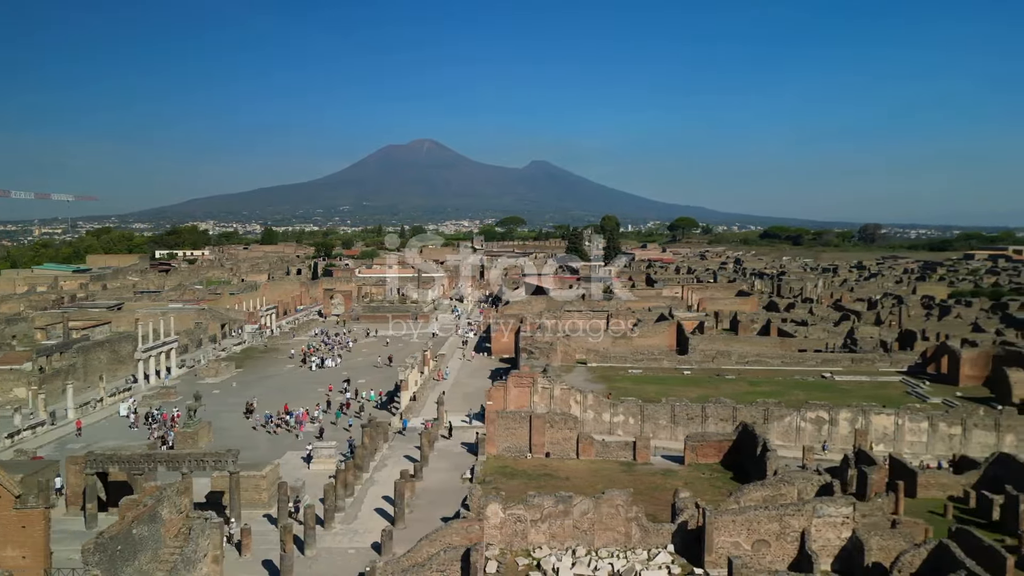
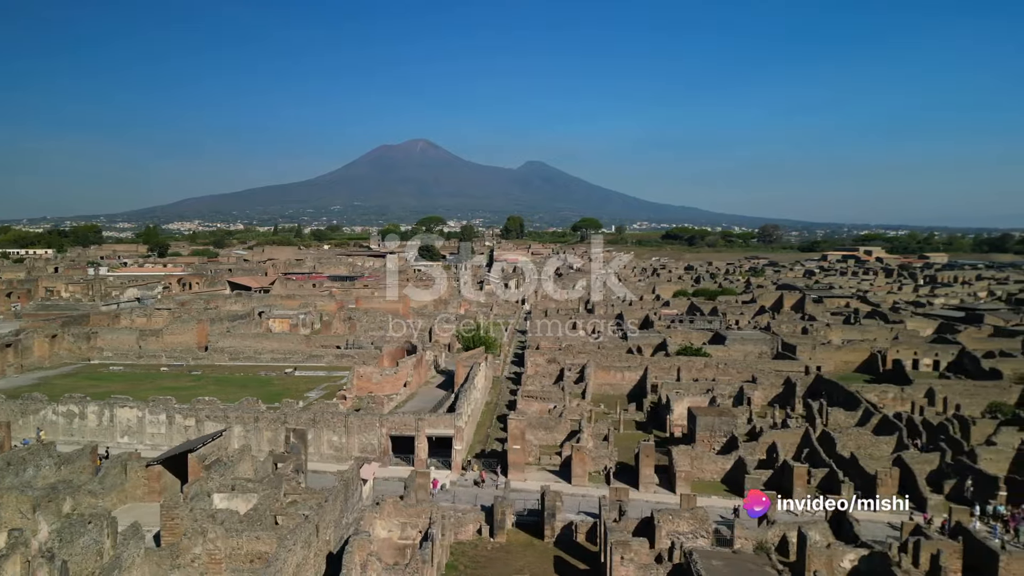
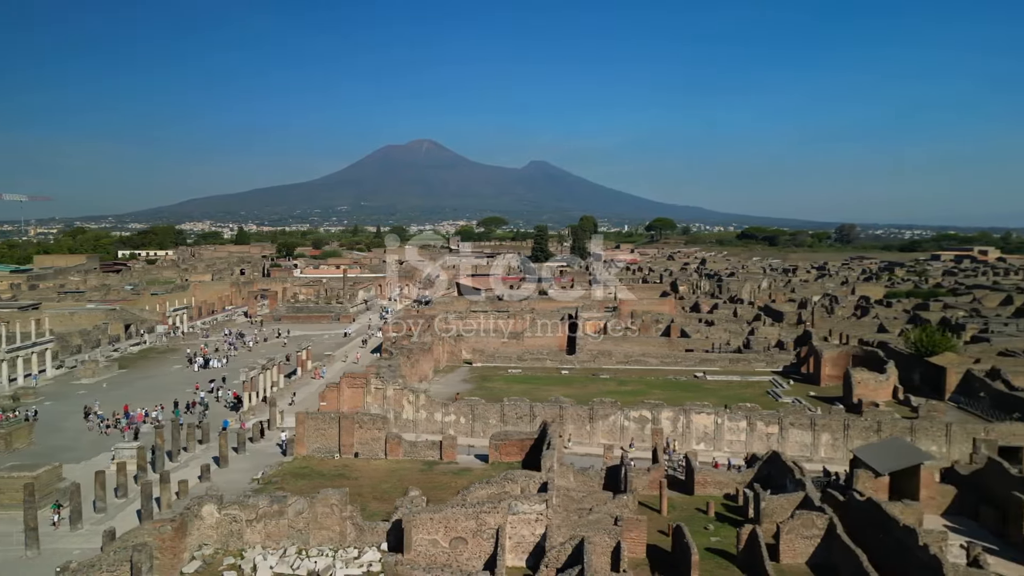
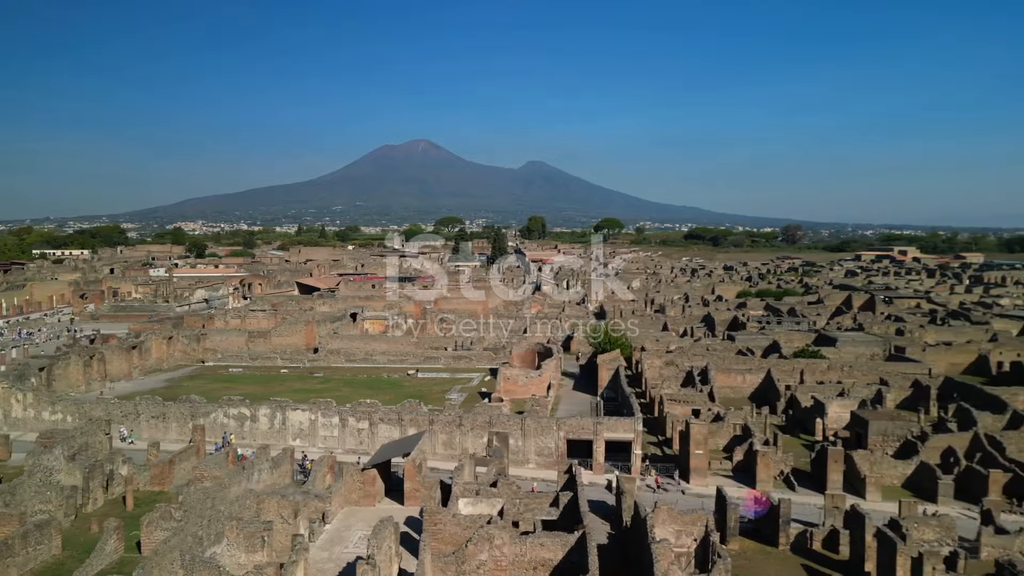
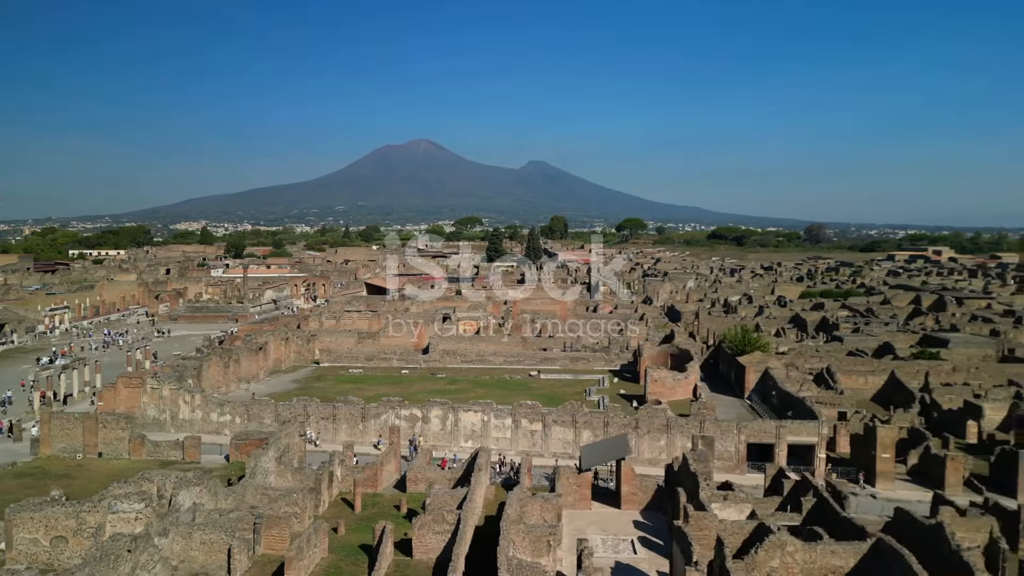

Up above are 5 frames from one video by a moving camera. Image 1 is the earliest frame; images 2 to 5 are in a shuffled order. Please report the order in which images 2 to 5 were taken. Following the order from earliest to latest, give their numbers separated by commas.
3, 5, 4, 2
